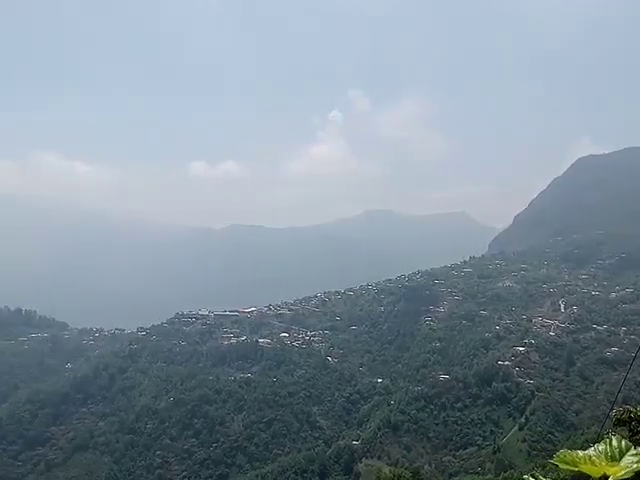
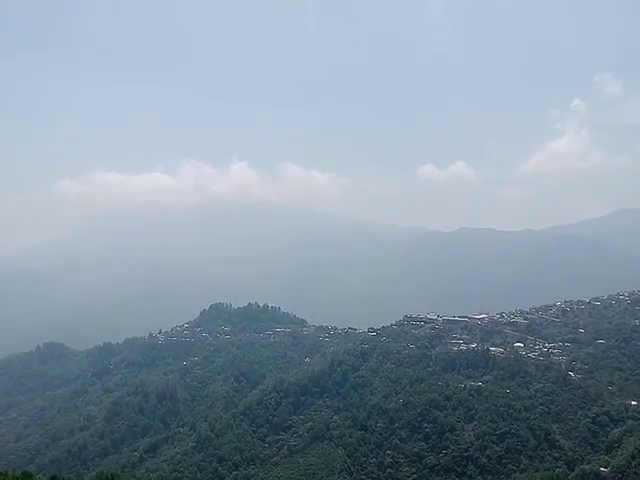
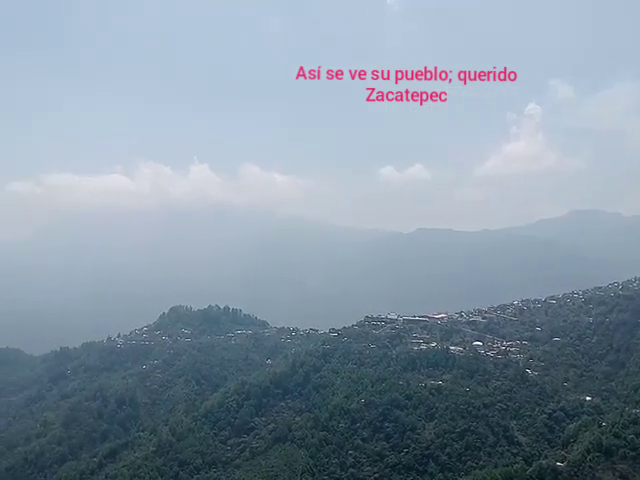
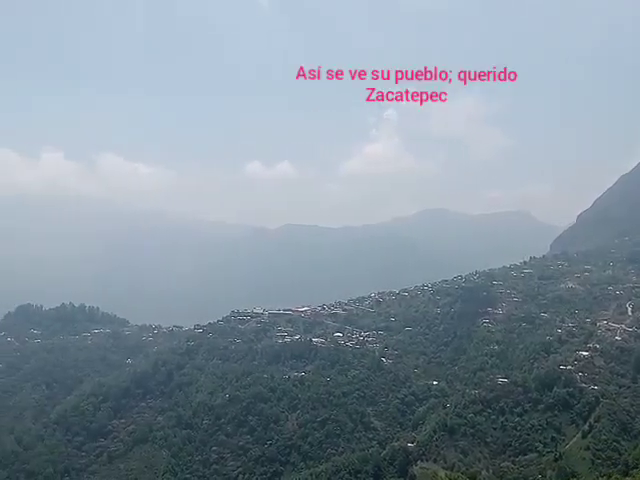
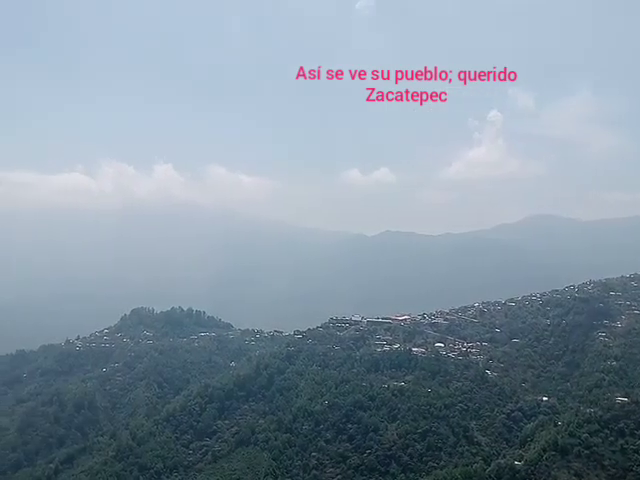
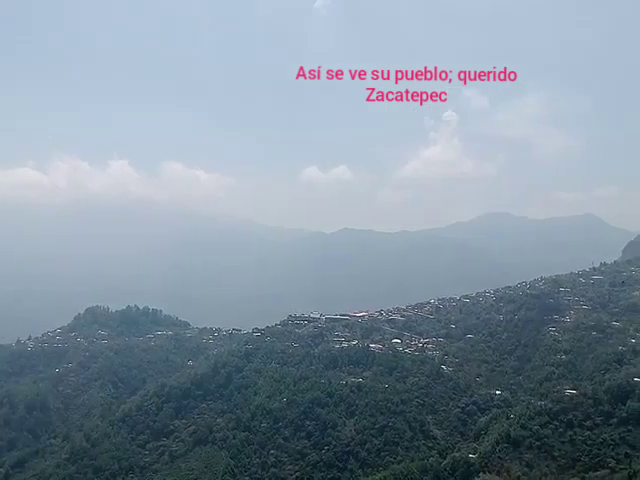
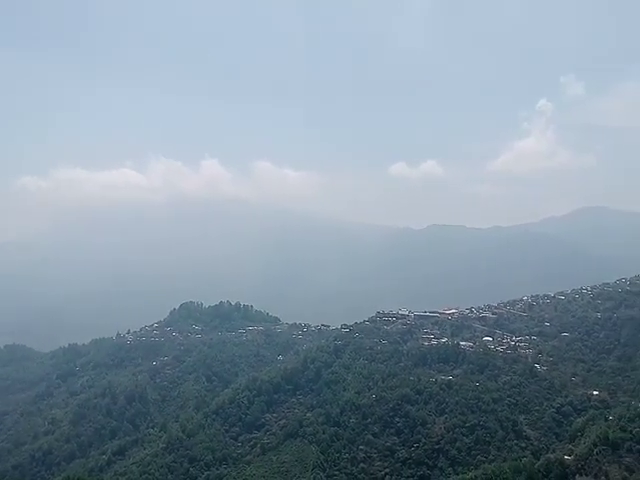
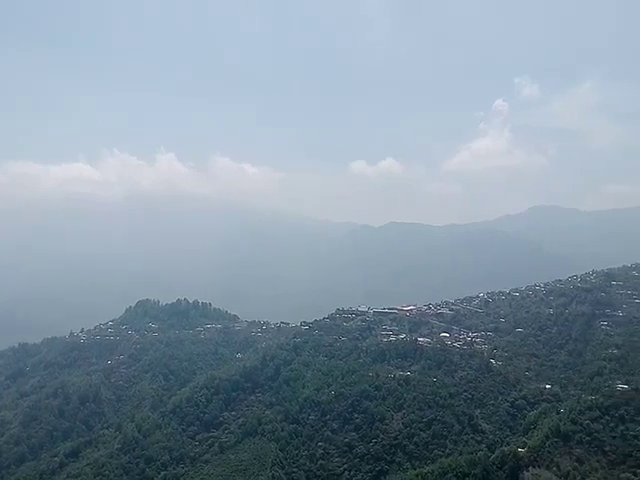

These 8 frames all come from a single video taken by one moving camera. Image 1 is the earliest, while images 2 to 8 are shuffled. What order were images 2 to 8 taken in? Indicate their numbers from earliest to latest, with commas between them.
4, 6, 5, 3, 2, 7, 8
